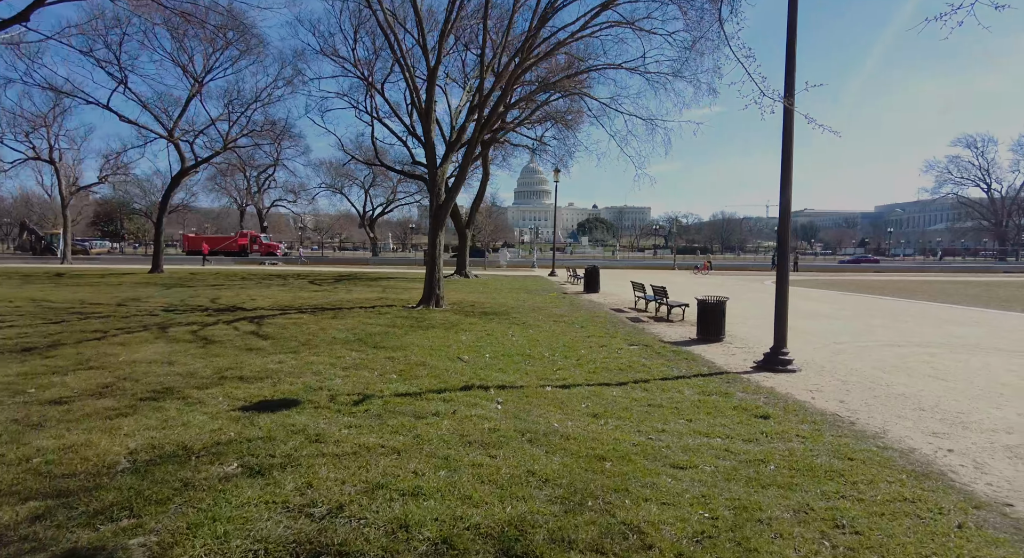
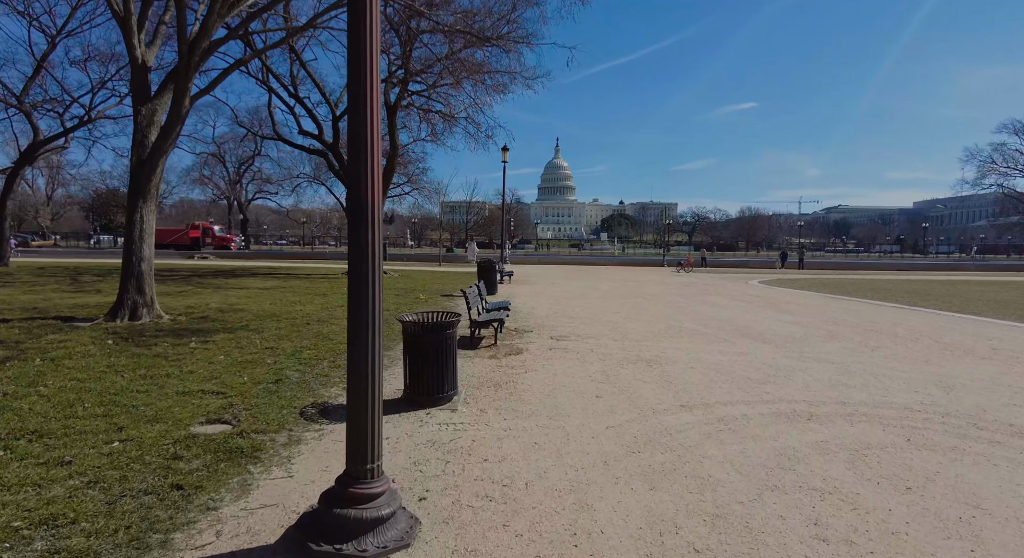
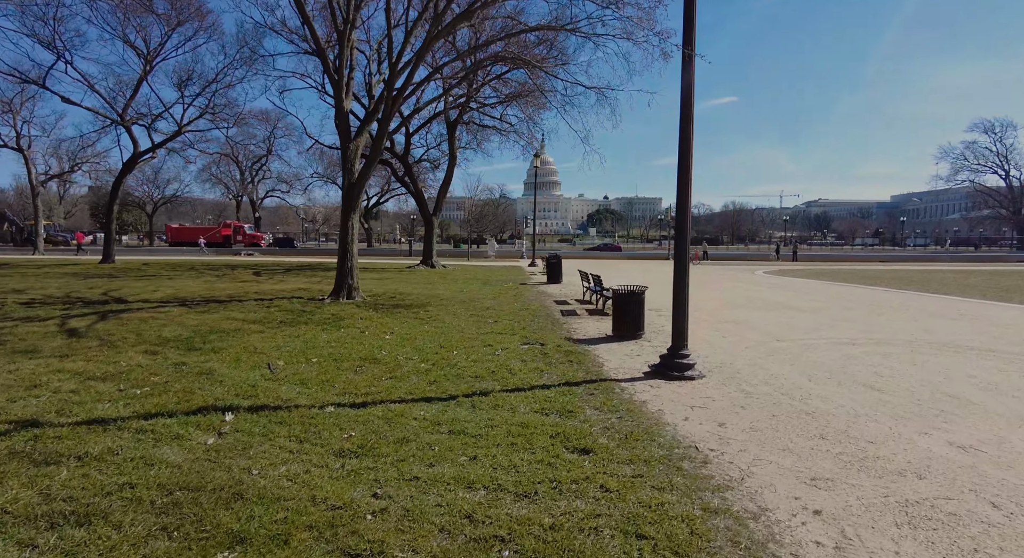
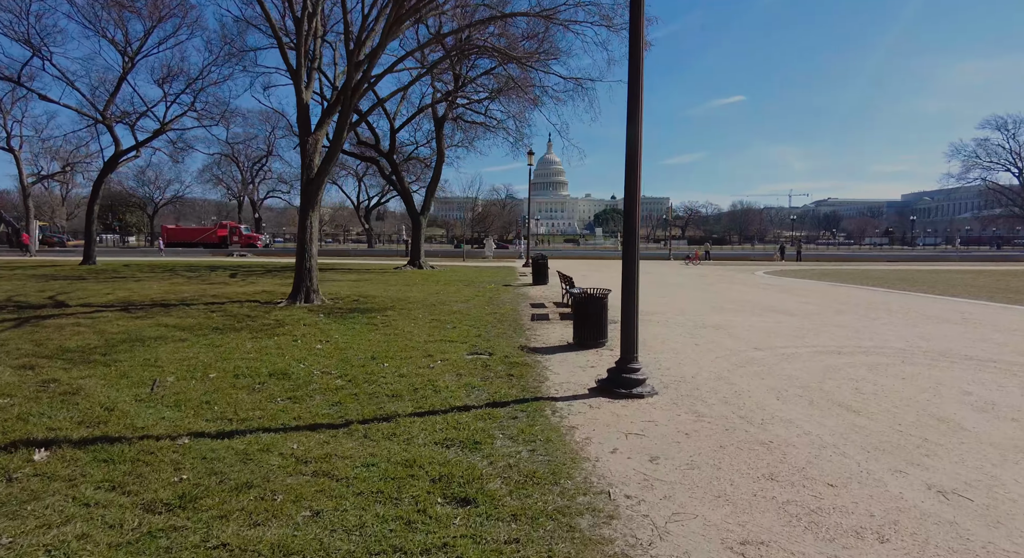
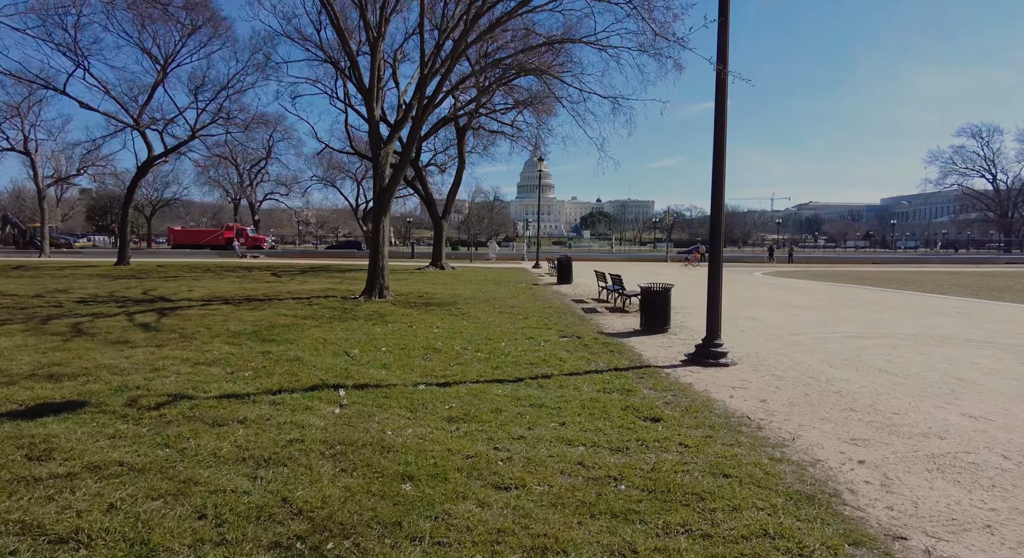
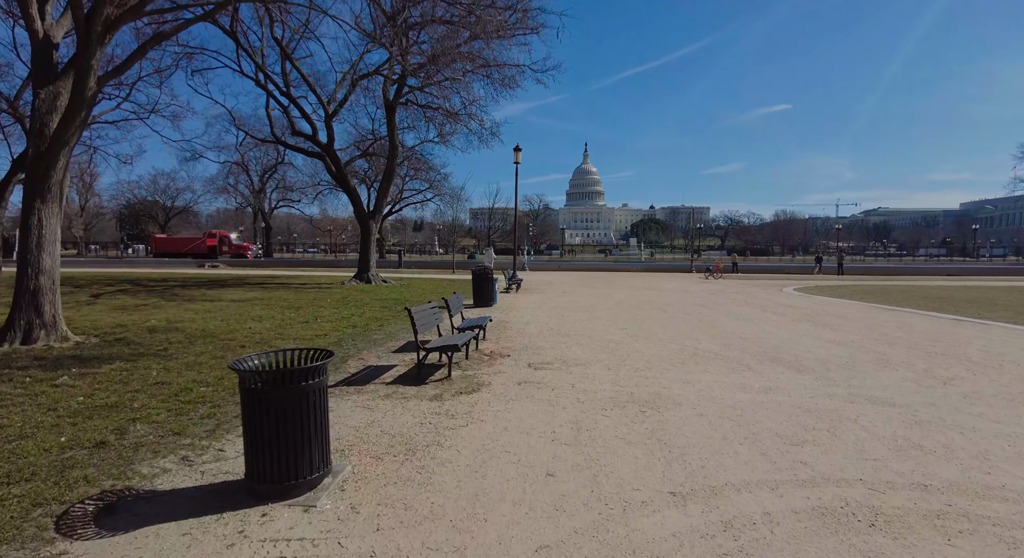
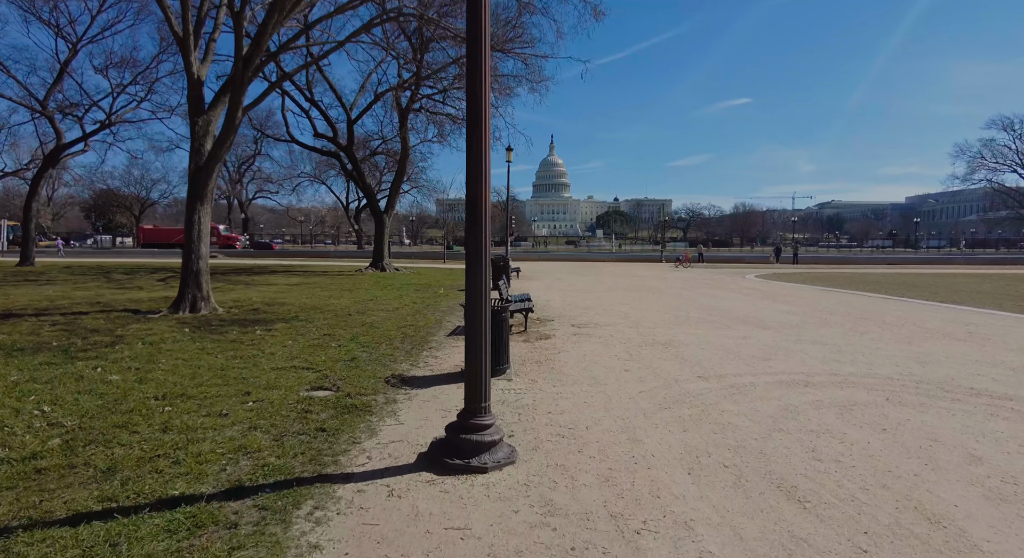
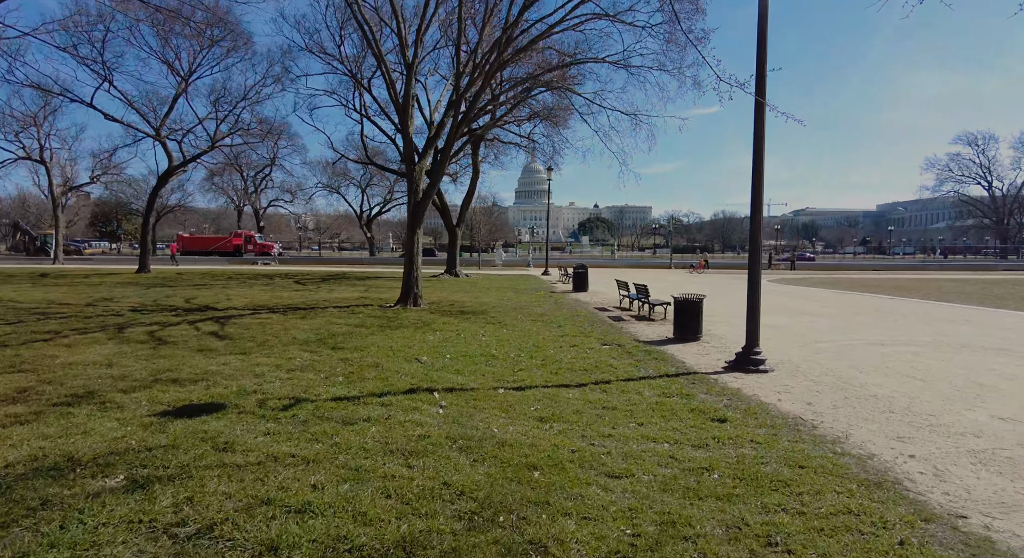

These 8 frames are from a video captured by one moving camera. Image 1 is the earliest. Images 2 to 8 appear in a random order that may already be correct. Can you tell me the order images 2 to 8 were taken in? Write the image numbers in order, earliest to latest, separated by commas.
8, 5, 3, 4, 7, 2, 6
